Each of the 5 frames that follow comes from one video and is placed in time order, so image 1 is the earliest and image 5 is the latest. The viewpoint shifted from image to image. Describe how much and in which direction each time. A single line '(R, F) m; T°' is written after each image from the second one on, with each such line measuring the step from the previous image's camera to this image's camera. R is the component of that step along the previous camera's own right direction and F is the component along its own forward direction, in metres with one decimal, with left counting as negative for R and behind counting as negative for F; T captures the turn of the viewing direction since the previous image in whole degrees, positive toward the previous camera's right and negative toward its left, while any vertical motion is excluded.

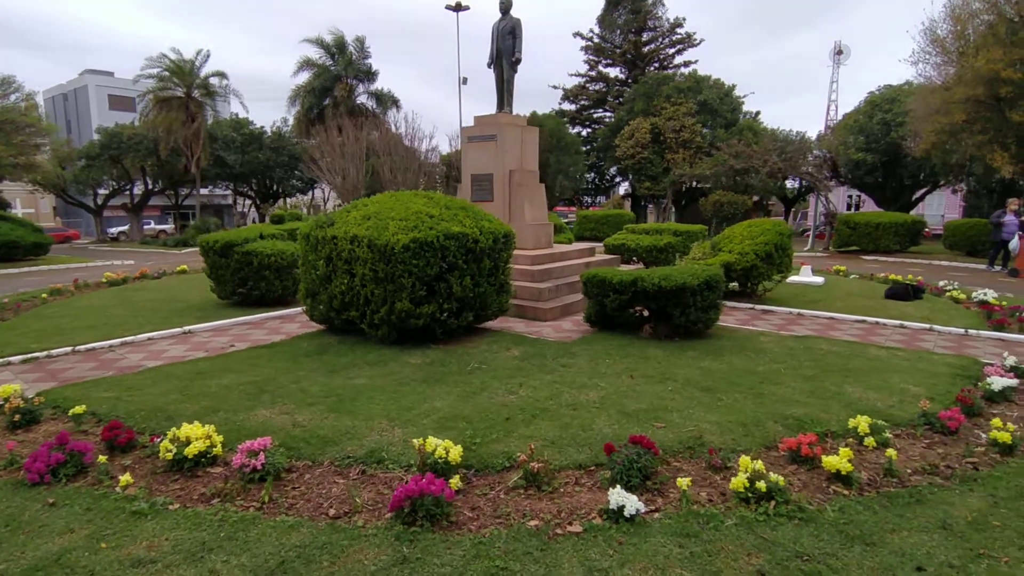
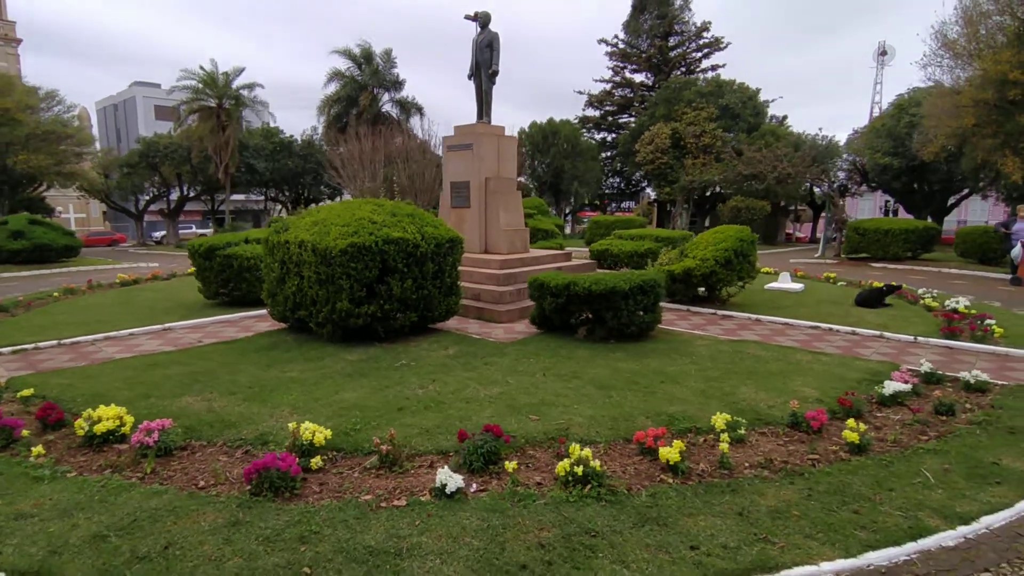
(+1.1, -0.3) m; -4°
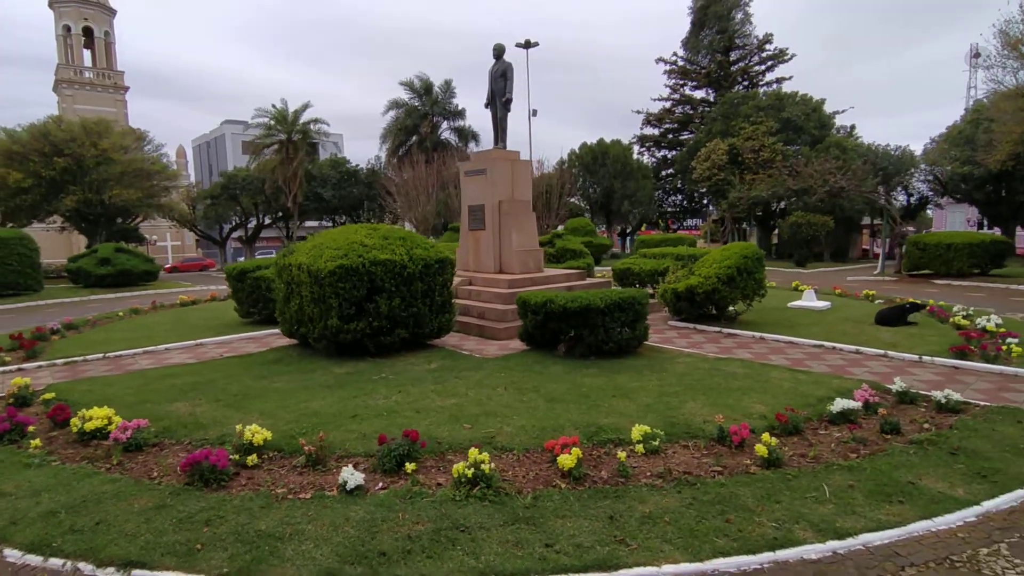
(+1.1, -0.2) m; -7°
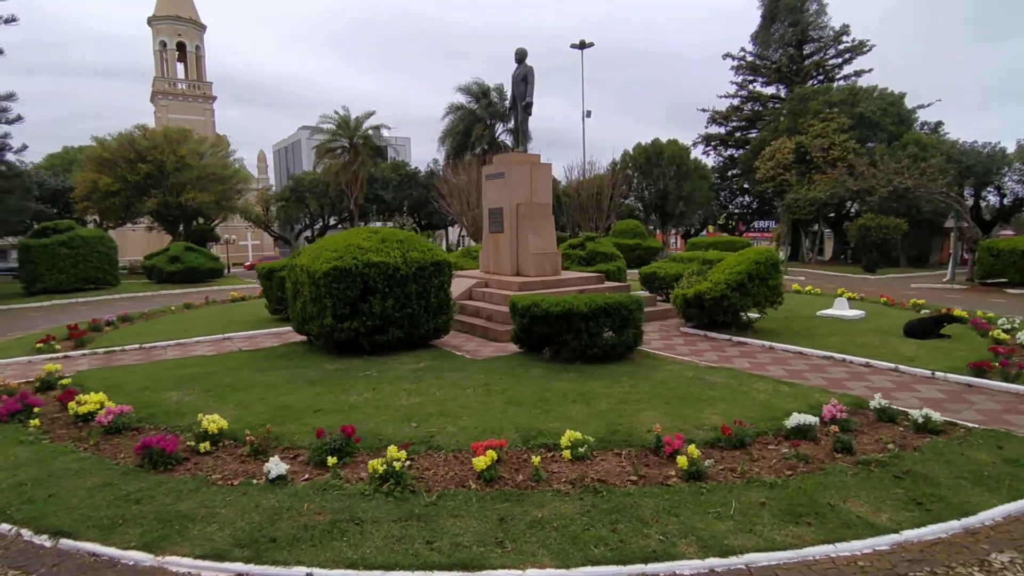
(+1.0, 0.0) m; -7°
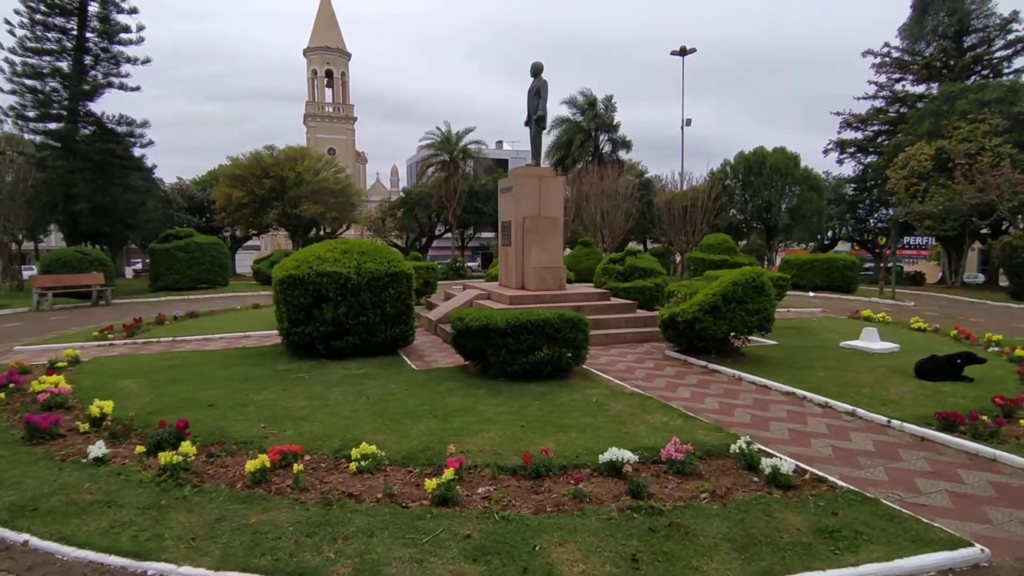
(+2.5, +0.3) m; -13°
